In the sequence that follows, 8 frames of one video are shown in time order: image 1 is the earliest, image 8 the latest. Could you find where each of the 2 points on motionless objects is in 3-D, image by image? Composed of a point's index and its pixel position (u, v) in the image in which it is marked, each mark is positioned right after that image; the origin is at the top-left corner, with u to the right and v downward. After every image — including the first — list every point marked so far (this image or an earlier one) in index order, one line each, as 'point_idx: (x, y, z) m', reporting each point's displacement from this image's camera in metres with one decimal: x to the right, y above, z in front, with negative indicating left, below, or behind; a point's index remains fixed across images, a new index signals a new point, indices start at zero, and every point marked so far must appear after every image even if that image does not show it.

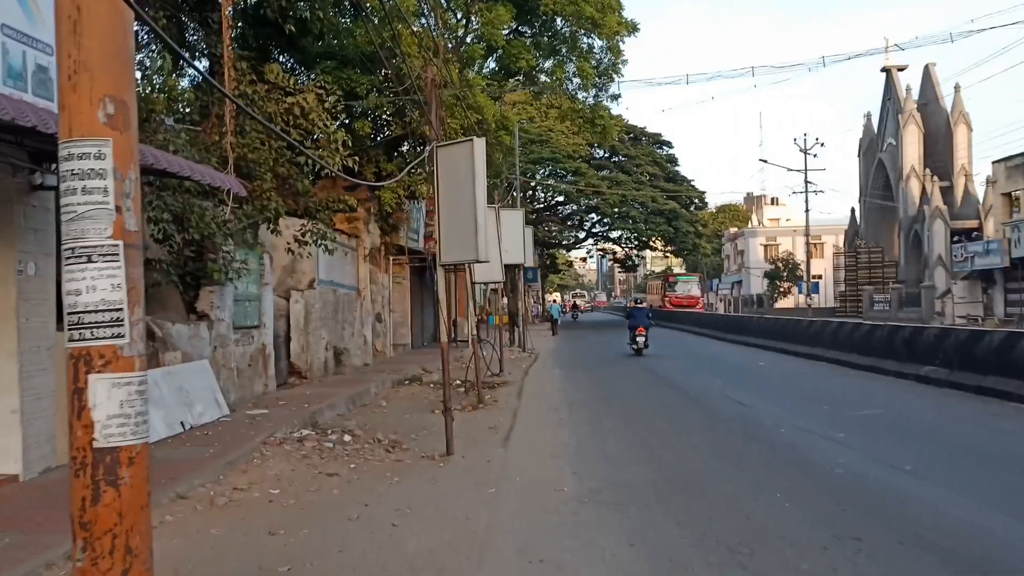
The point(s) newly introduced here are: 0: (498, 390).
0: (-0.2, -1.8, +15.6) m
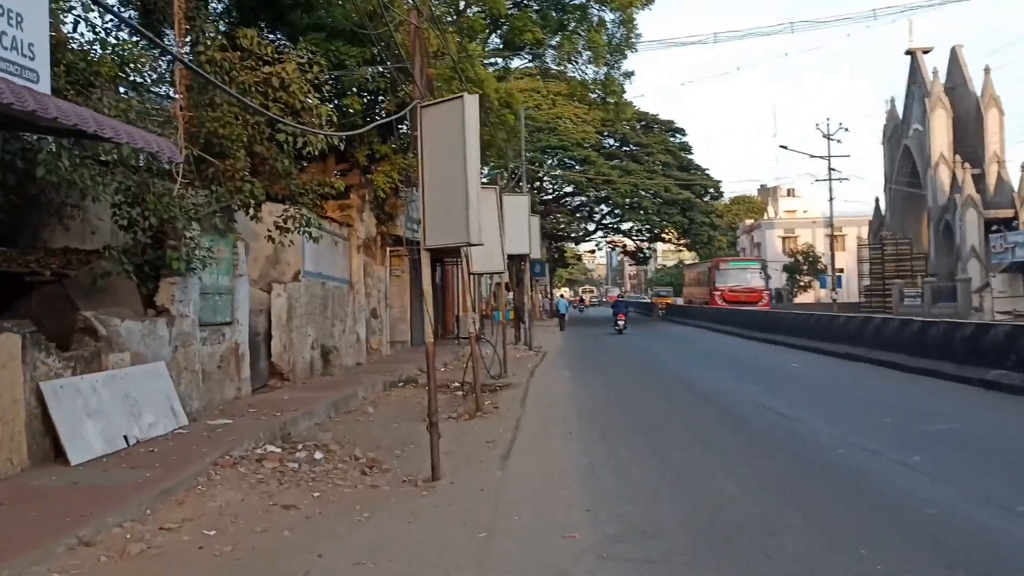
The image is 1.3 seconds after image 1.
0: (-0.2, -1.7, +14.1) m
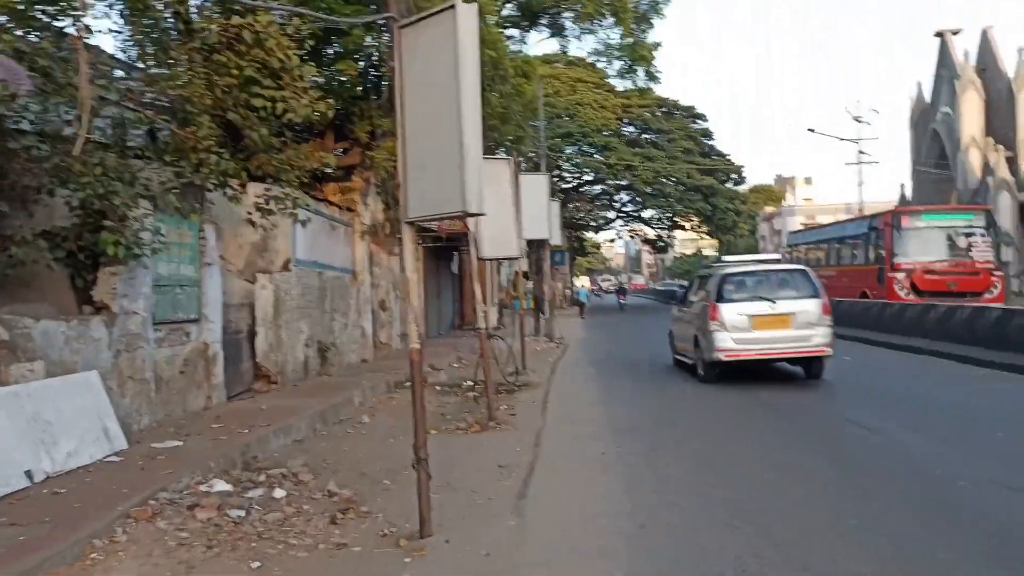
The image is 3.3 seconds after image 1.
0: (+0.1, -1.5, +12.1) m
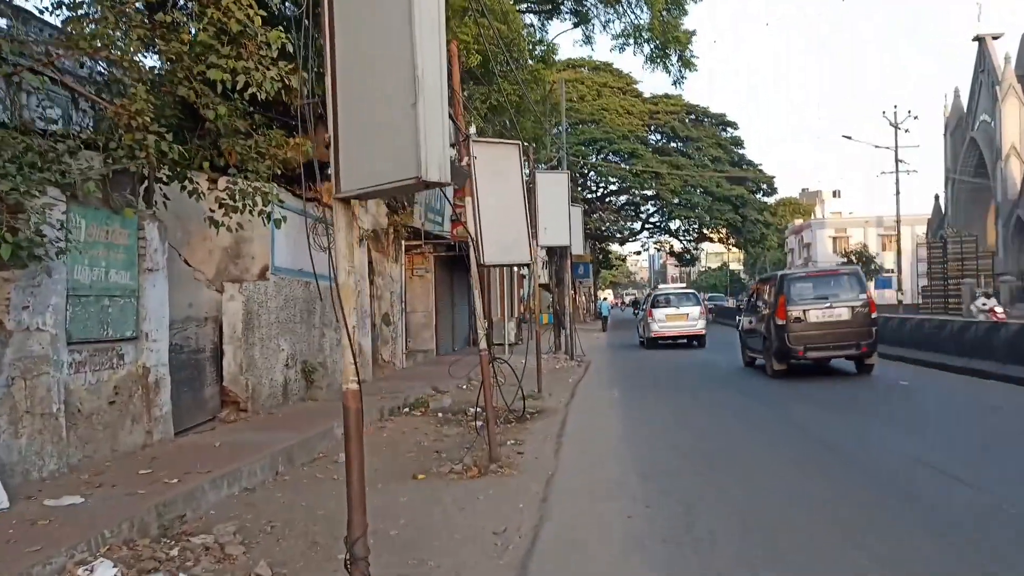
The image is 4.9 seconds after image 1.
0: (+0.2, -1.6, +10.2) m
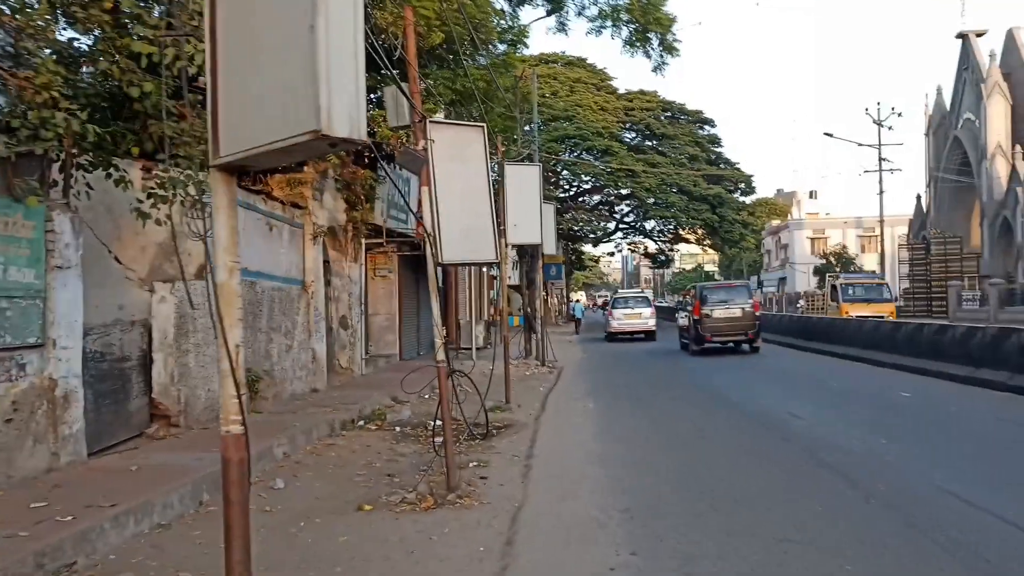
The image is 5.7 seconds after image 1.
0: (-0.2, -1.6, +9.2) m
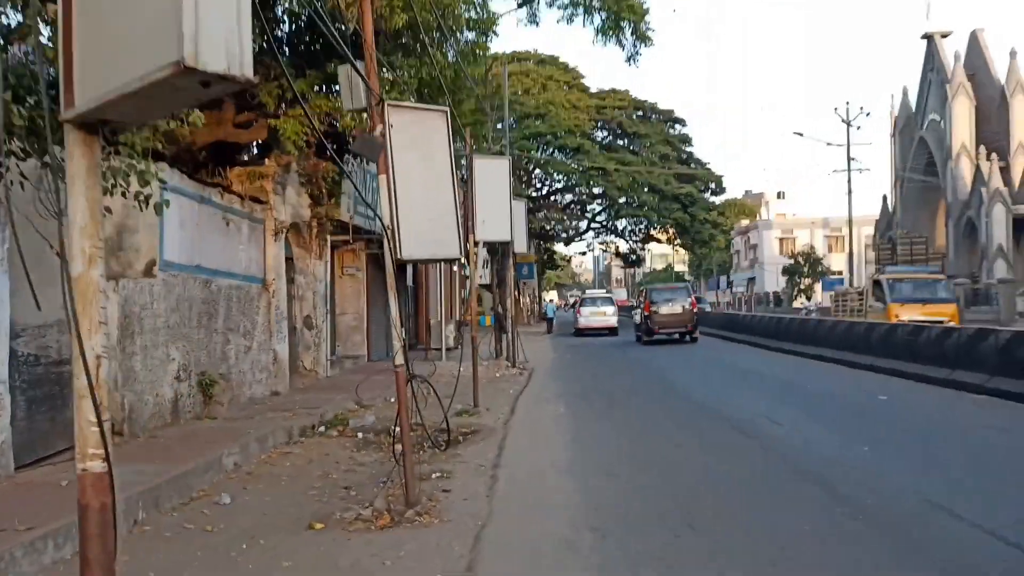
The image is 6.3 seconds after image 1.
0: (-0.5, -1.6, +8.6) m
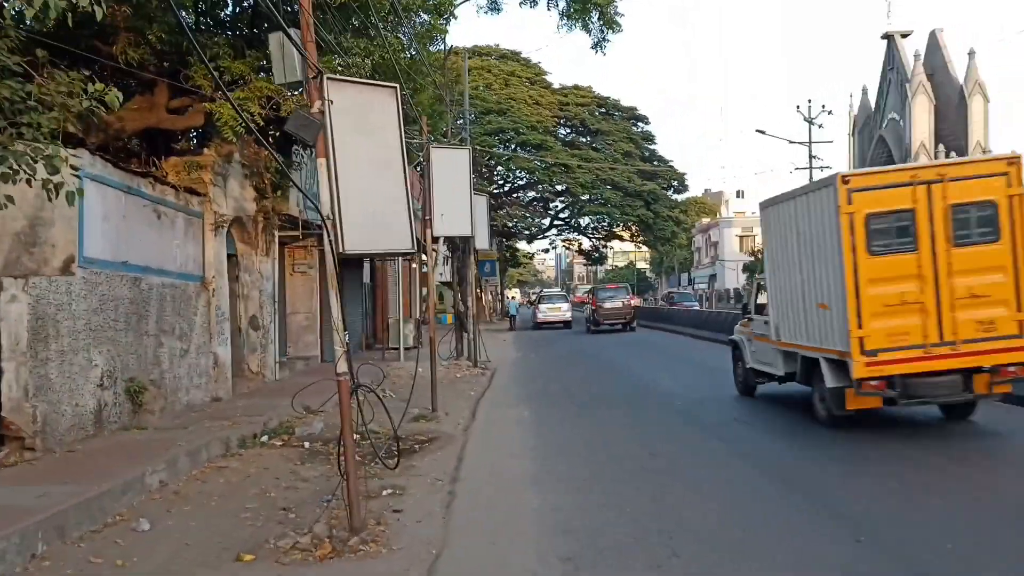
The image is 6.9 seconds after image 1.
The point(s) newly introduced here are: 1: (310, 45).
0: (-0.8, -1.6, +7.9) m
1: (-1.4, +1.6, +6.0) m
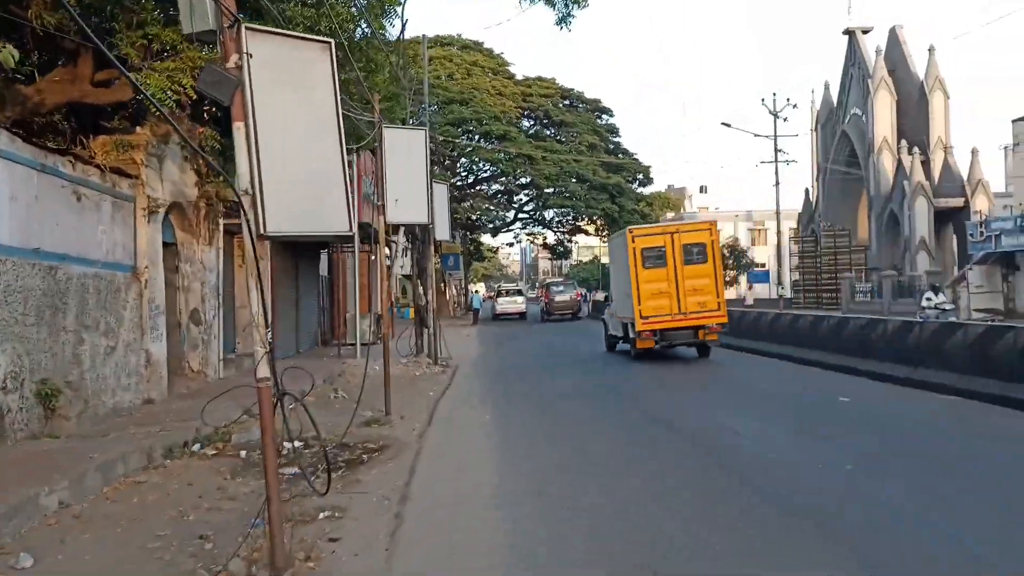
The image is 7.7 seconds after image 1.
0: (-1.2, -1.5, +7.0) m
1: (-1.6, +1.7, +5.1) m
